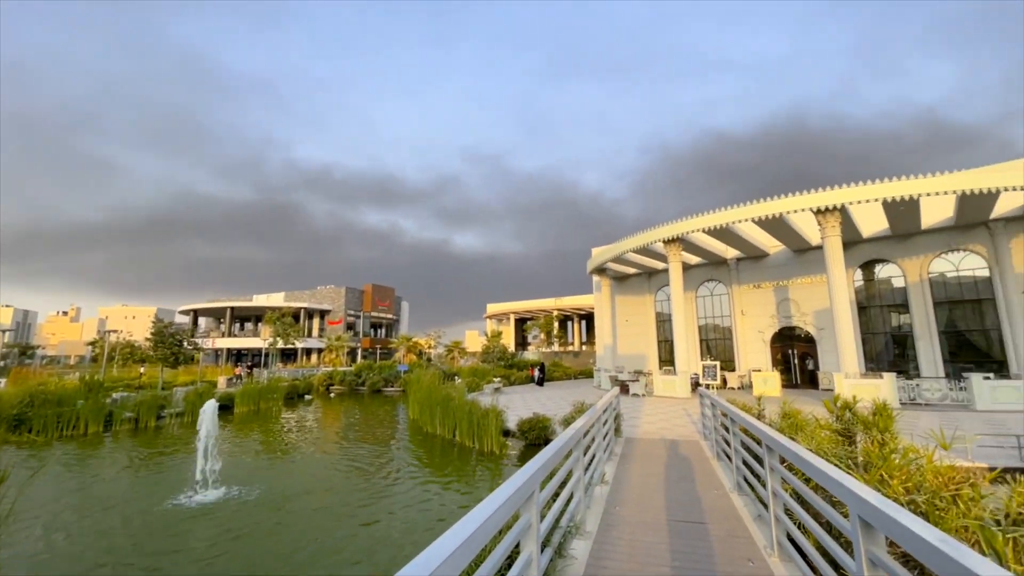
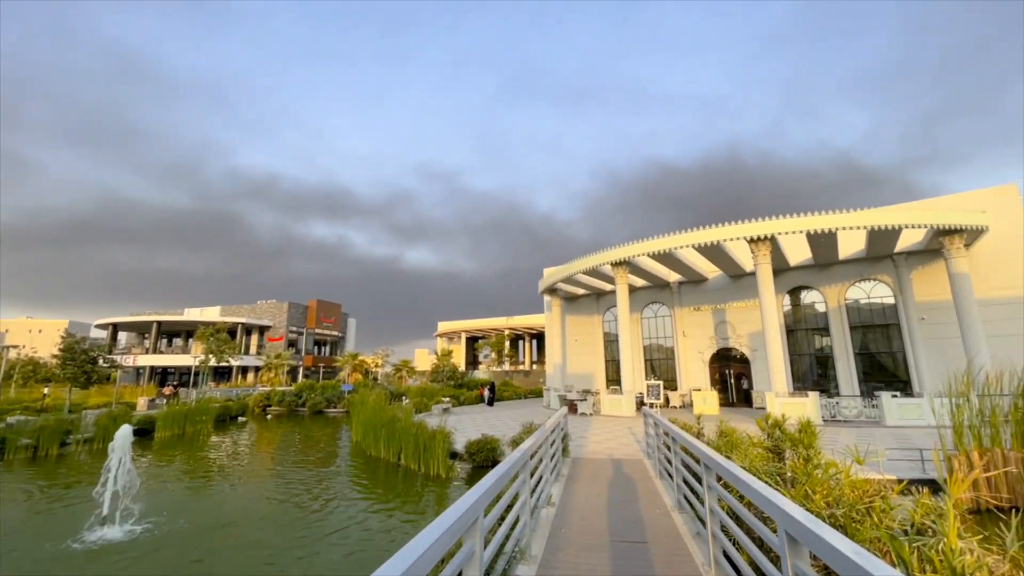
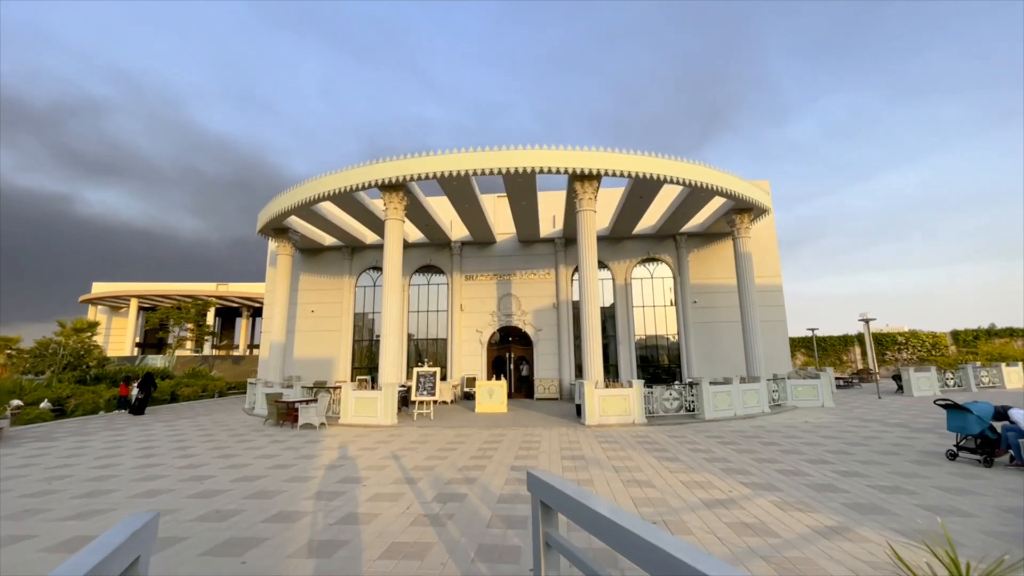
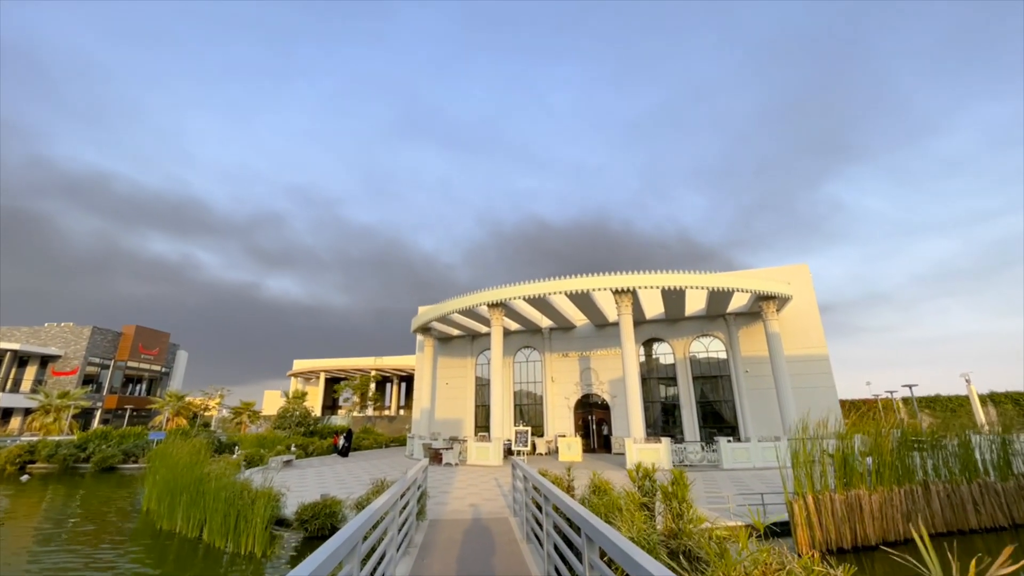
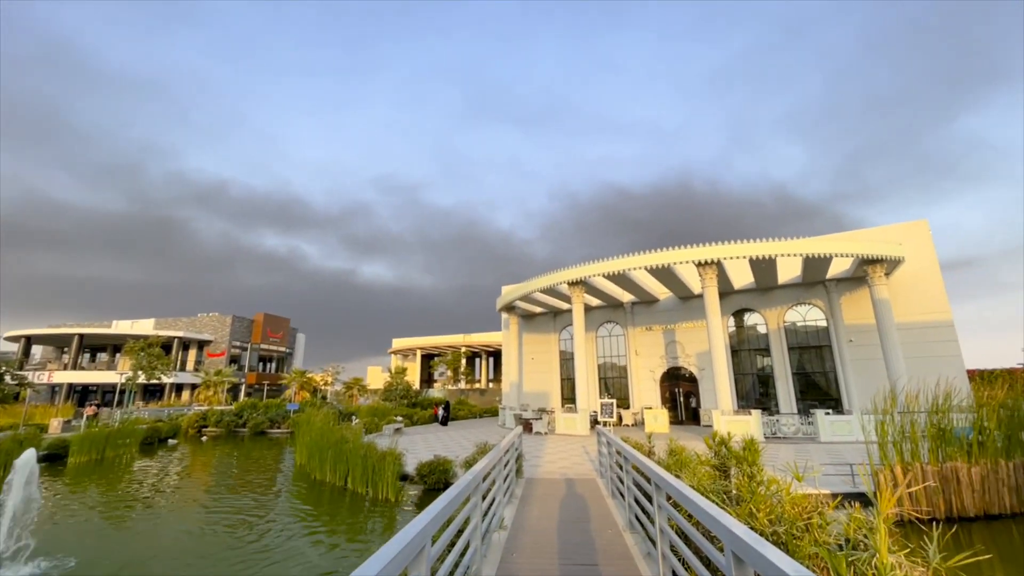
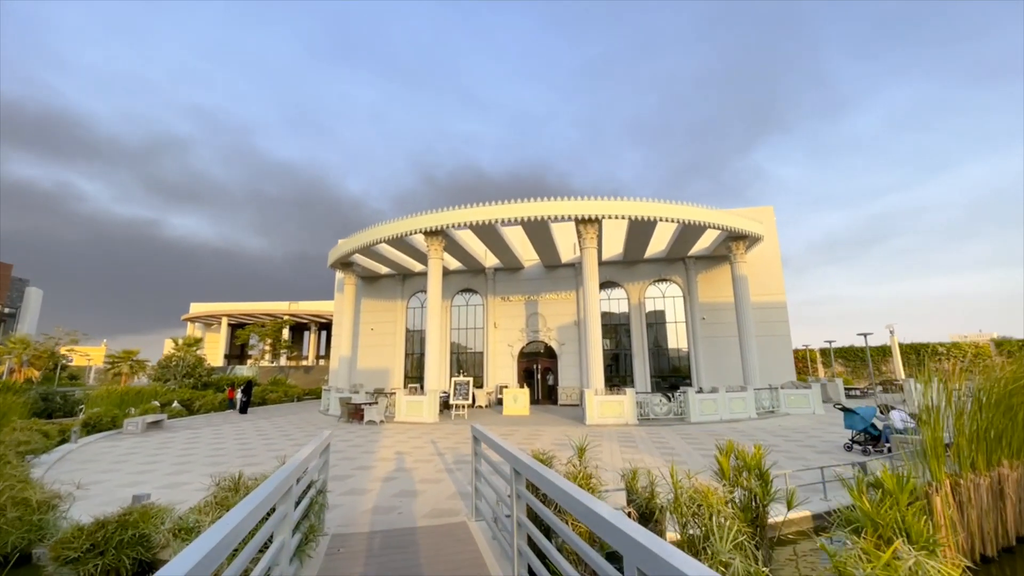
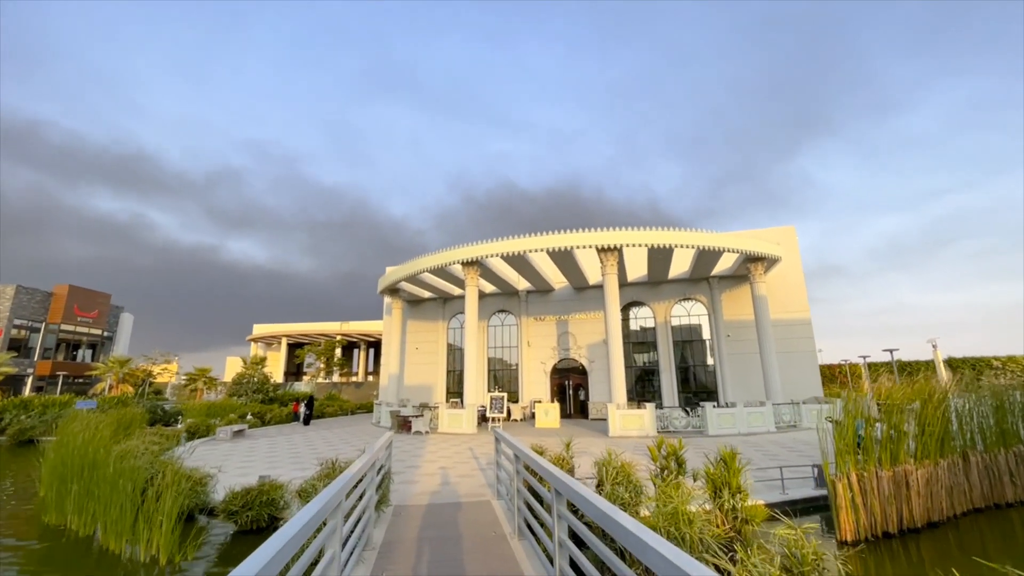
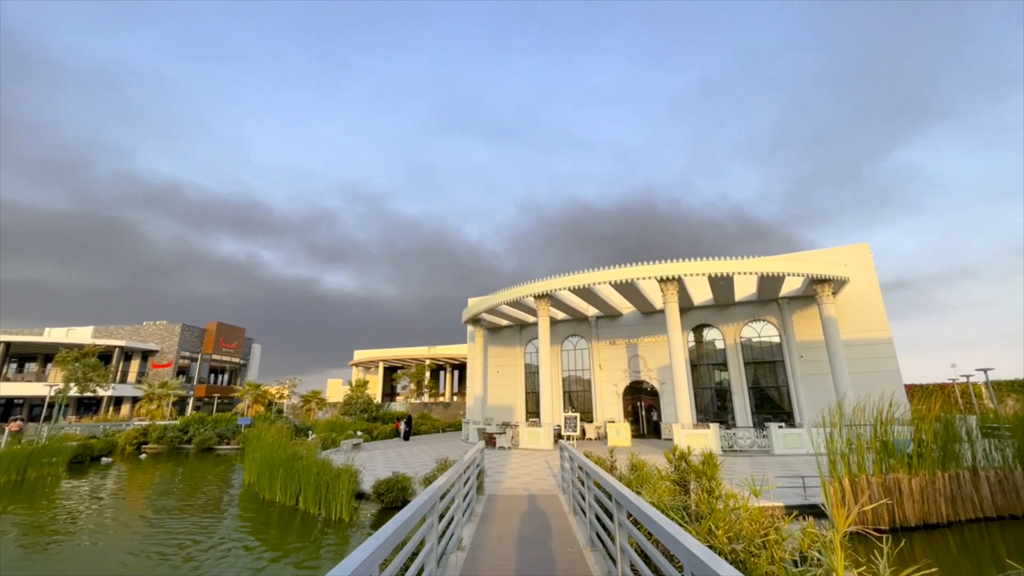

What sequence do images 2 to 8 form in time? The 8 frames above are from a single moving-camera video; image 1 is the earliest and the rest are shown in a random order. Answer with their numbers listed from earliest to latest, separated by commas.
2, 5, 8, 4, 7, 6, 3
